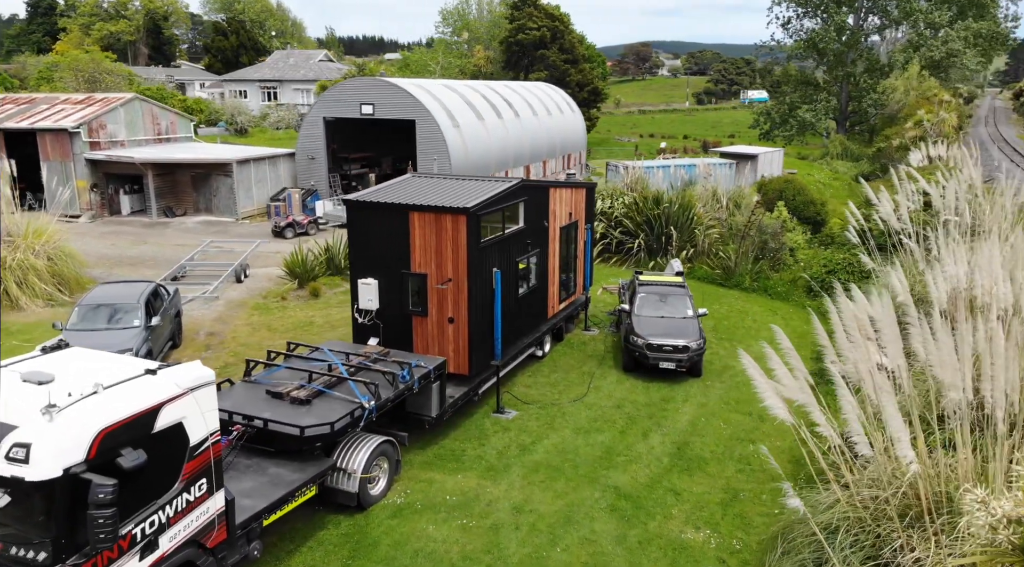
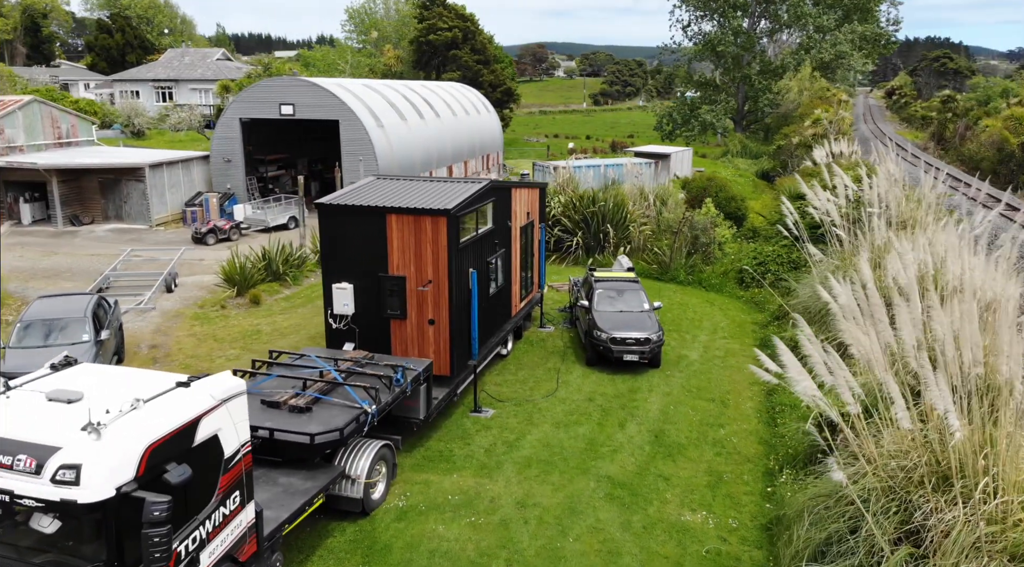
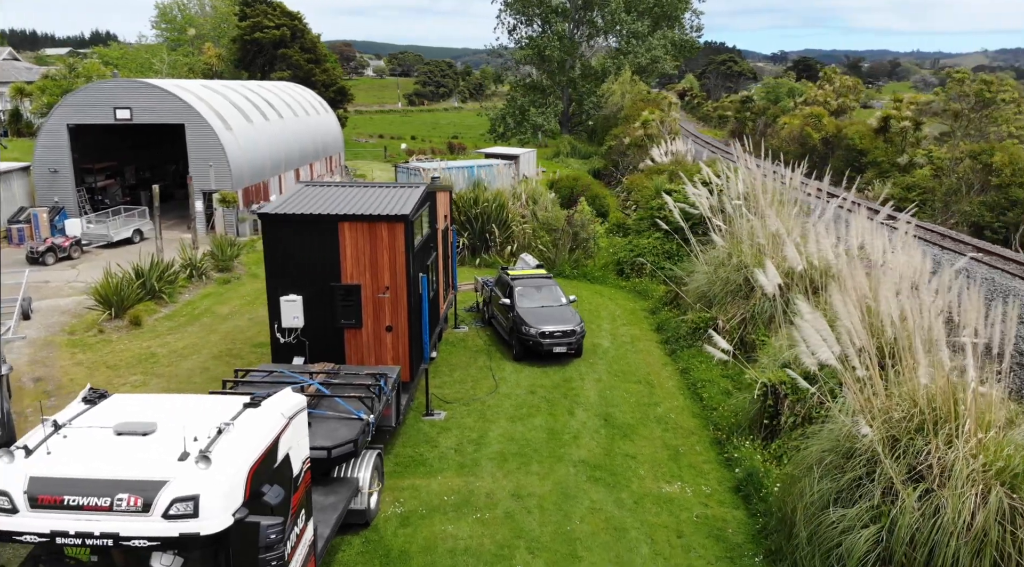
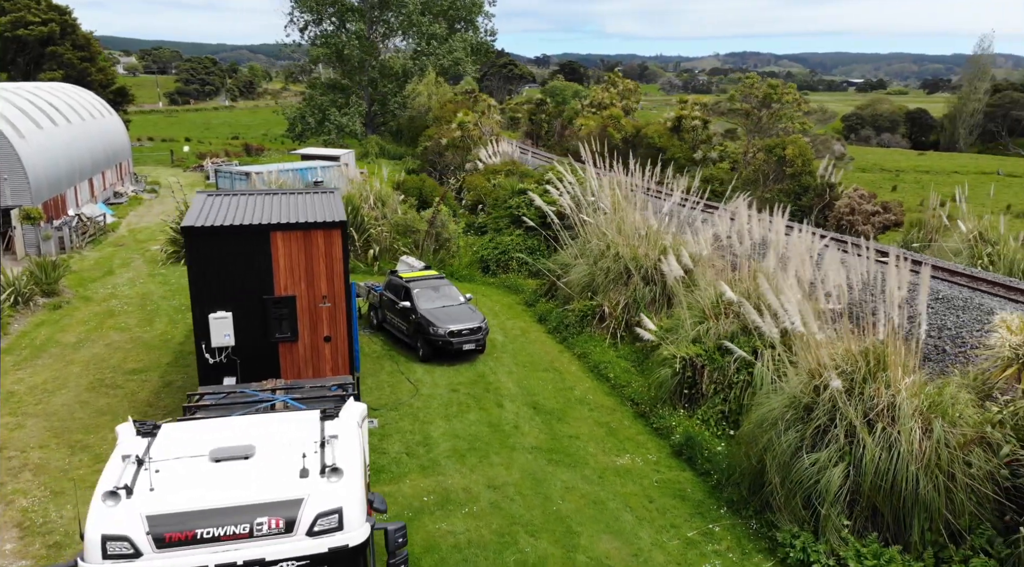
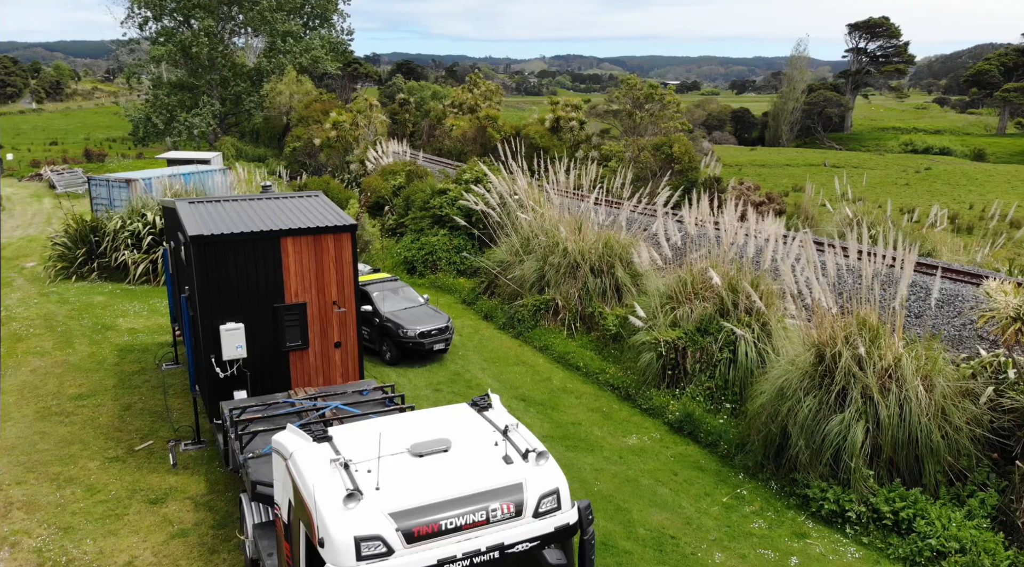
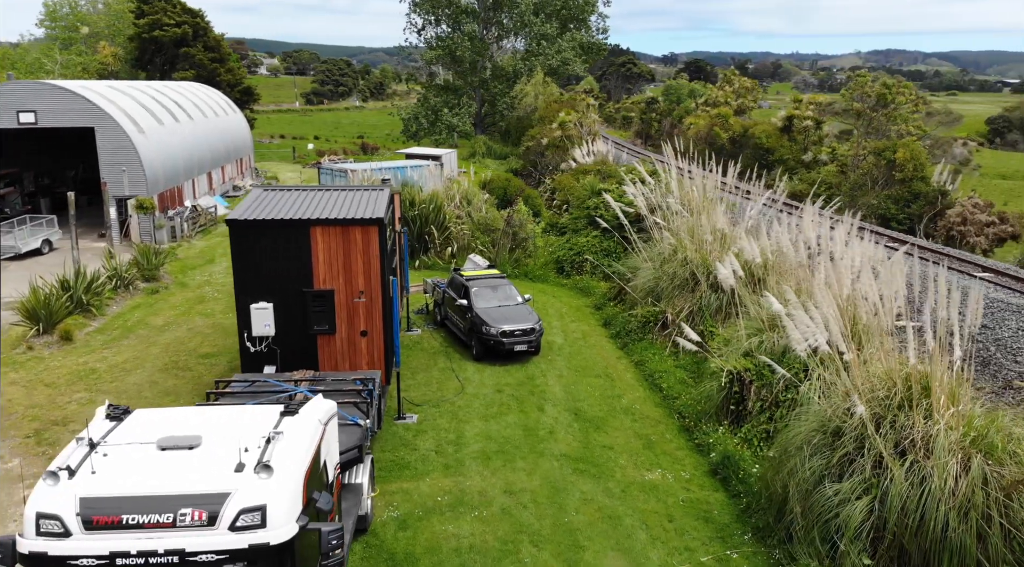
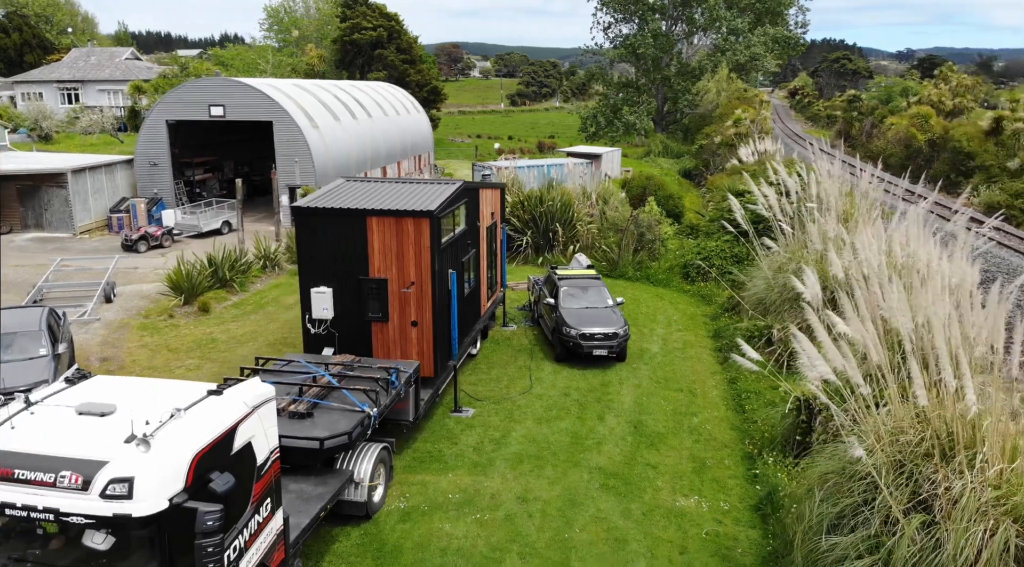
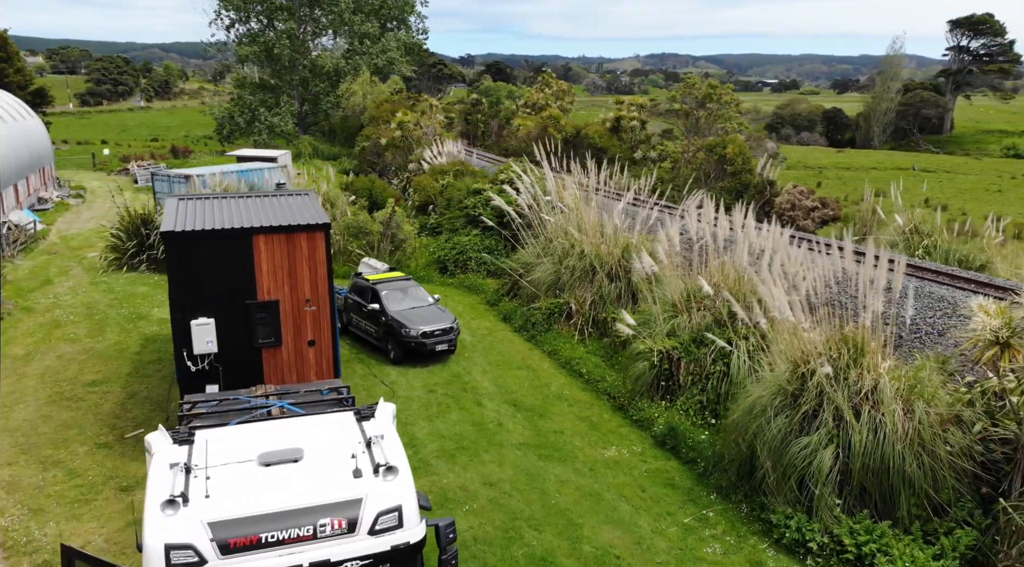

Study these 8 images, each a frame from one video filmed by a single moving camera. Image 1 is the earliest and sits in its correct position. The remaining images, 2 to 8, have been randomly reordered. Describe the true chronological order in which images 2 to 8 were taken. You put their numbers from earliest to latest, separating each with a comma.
2, 7, 3, 6, 4, 8, 5
